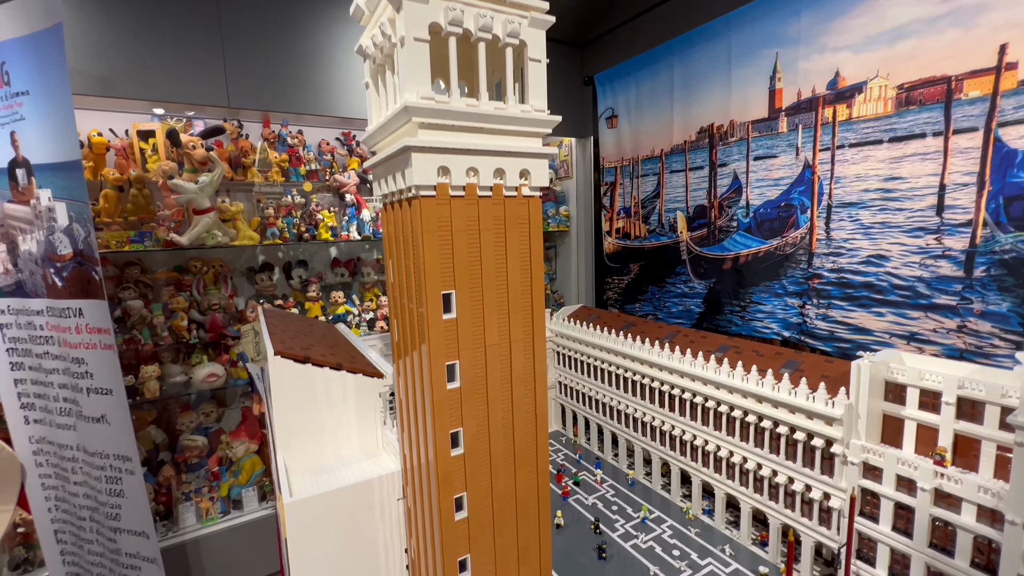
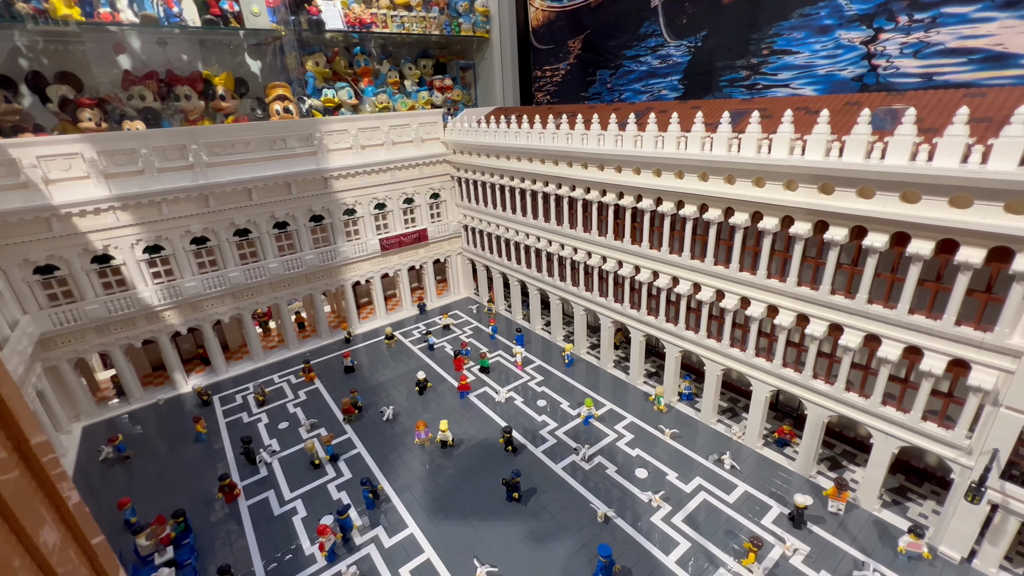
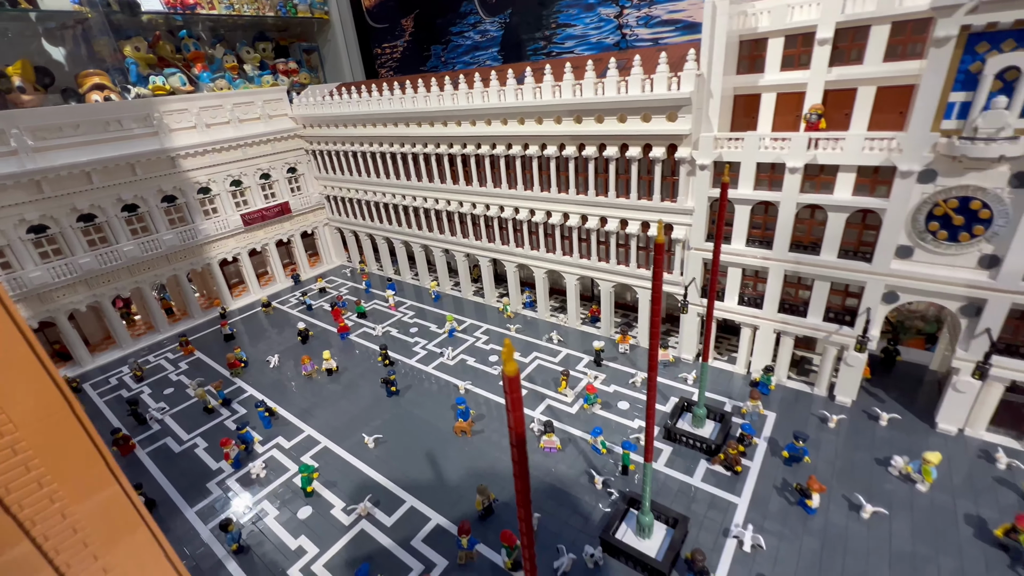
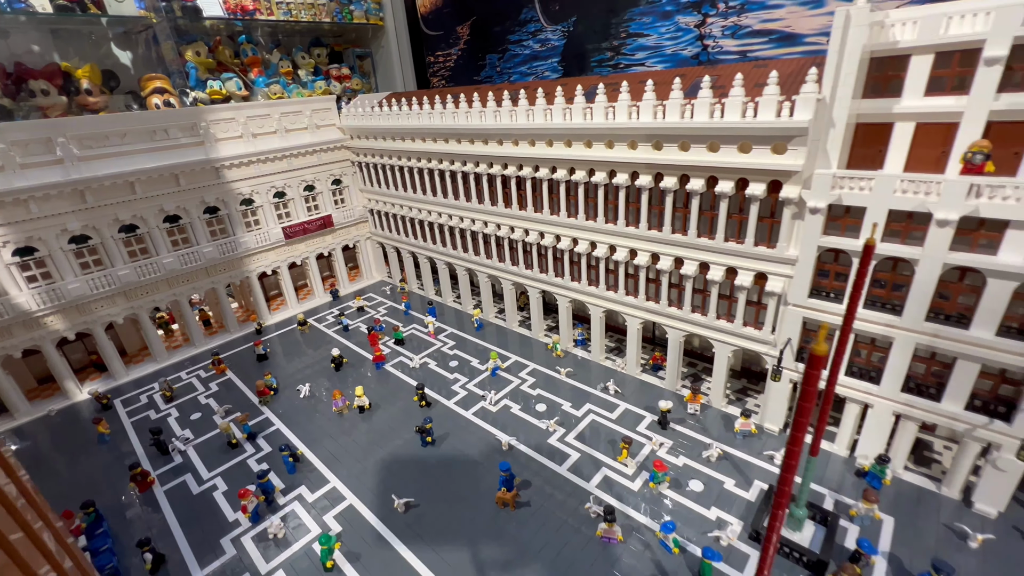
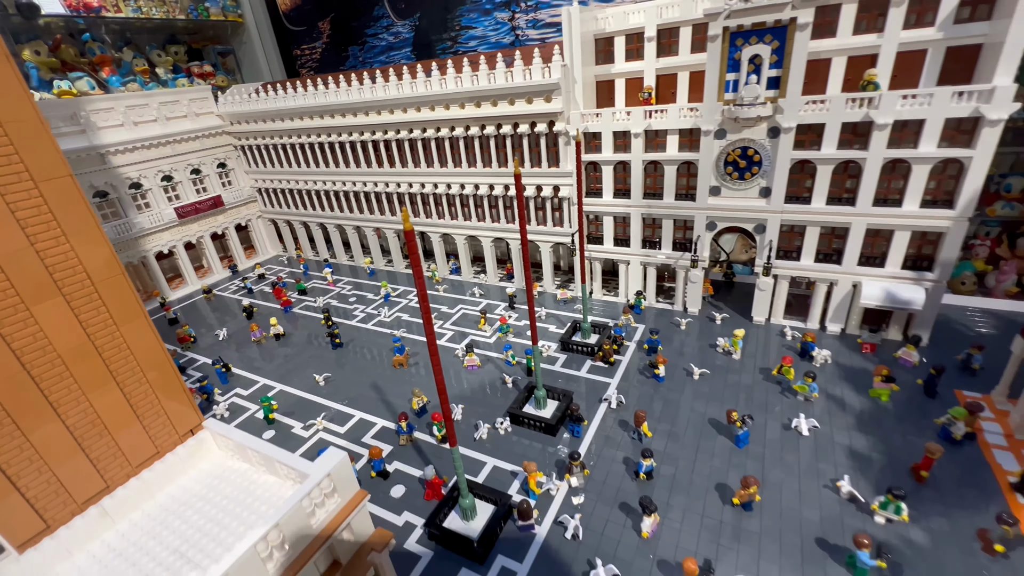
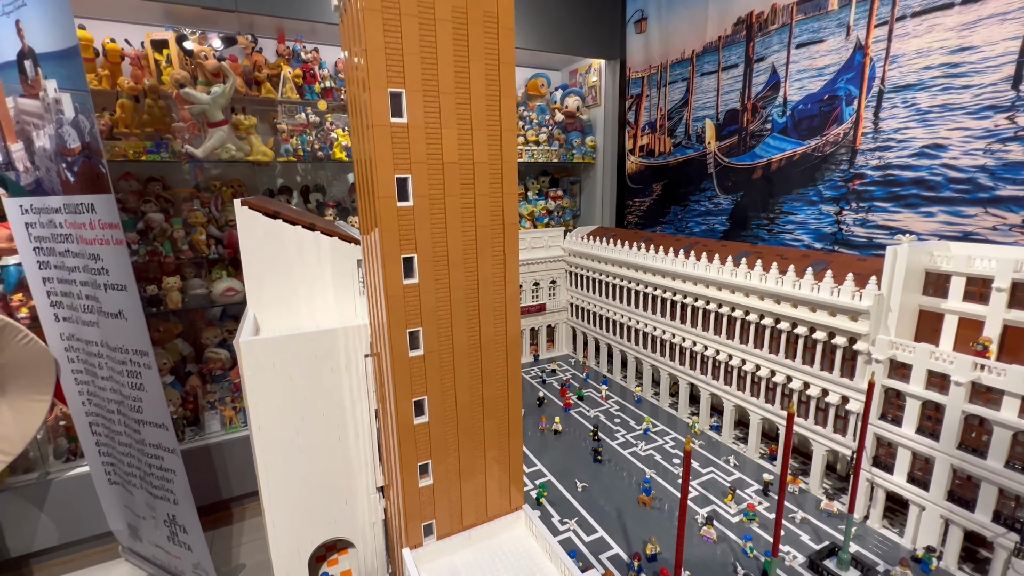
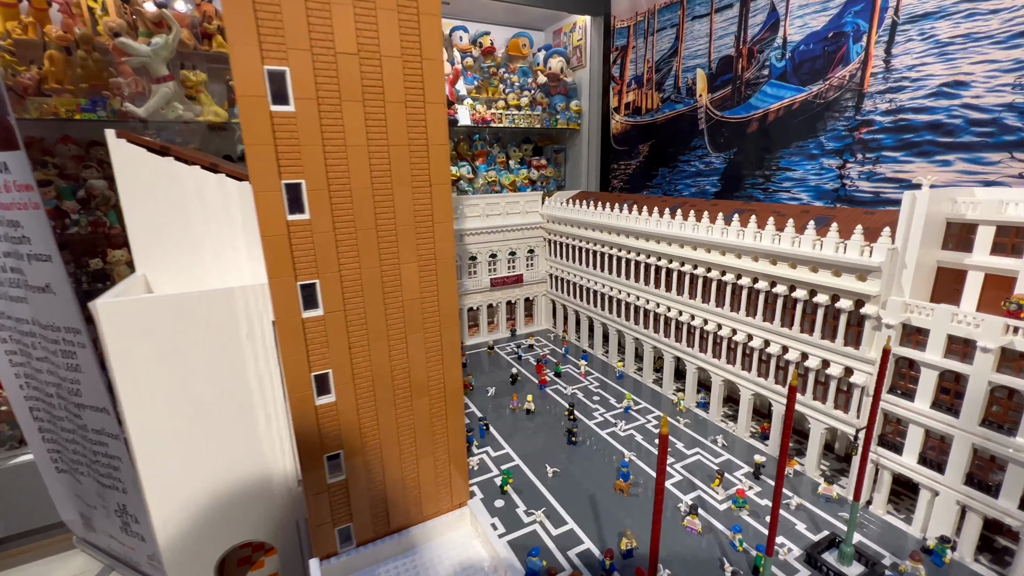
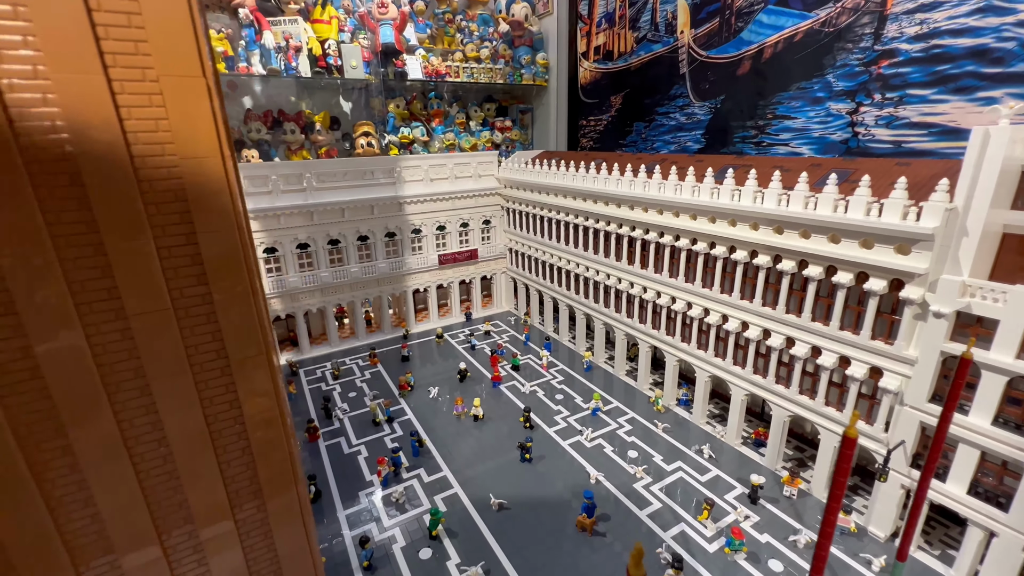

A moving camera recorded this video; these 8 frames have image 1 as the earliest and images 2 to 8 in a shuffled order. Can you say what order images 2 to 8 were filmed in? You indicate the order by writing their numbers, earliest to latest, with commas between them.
6, 7, 8, 2, 4, 3, 5
